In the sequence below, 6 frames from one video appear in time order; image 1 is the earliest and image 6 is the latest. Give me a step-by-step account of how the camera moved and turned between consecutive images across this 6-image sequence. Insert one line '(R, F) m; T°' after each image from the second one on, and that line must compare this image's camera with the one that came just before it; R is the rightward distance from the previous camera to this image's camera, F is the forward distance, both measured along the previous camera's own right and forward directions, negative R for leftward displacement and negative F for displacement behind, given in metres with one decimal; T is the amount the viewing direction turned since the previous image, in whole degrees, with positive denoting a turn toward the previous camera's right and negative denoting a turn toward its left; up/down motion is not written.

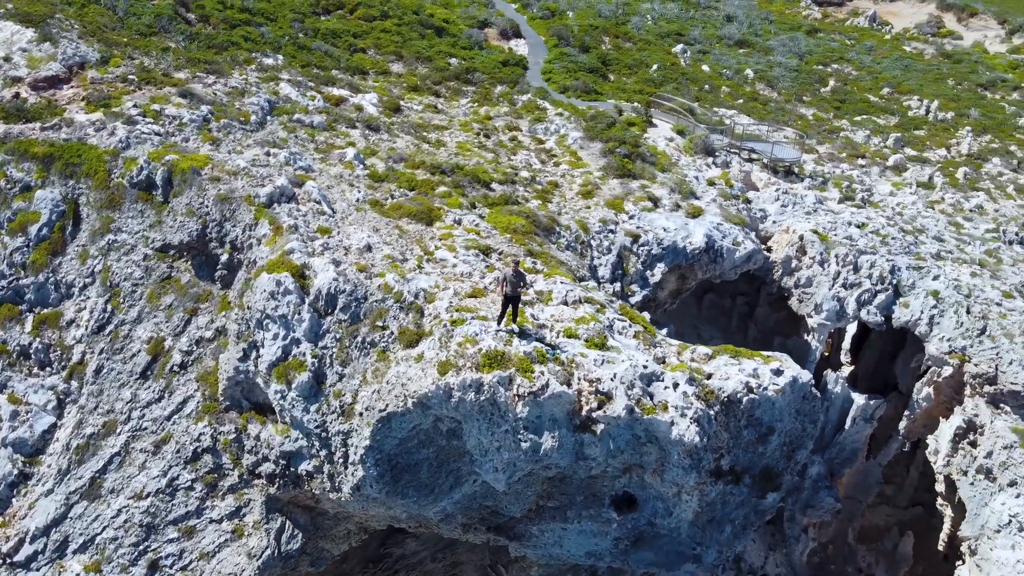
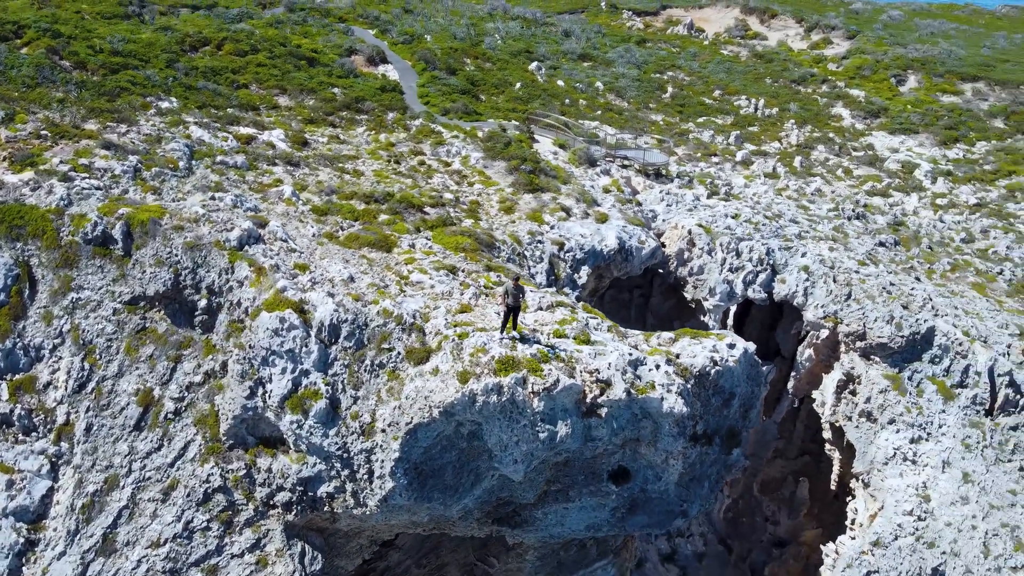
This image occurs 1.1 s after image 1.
(-2.2, -1.1) m; +11°
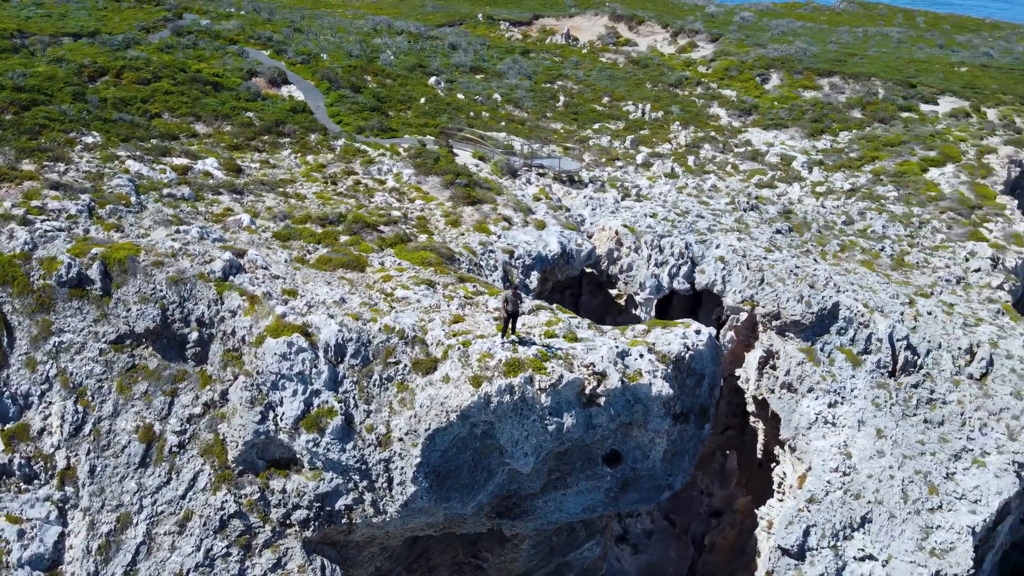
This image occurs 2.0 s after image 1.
(-1.8, -0.8) m; +8°
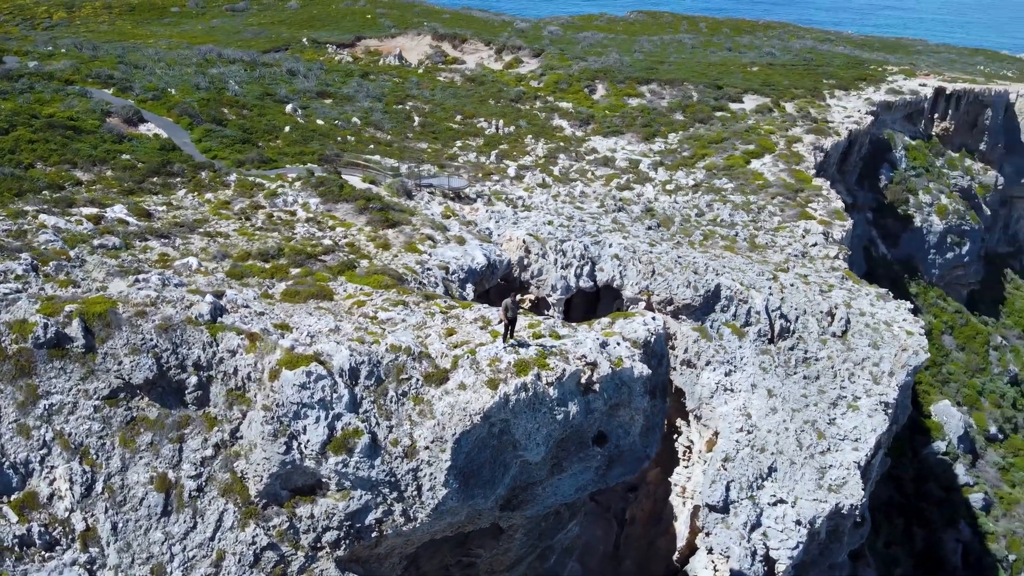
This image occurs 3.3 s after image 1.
(-2.9, -1.0) m; +13°
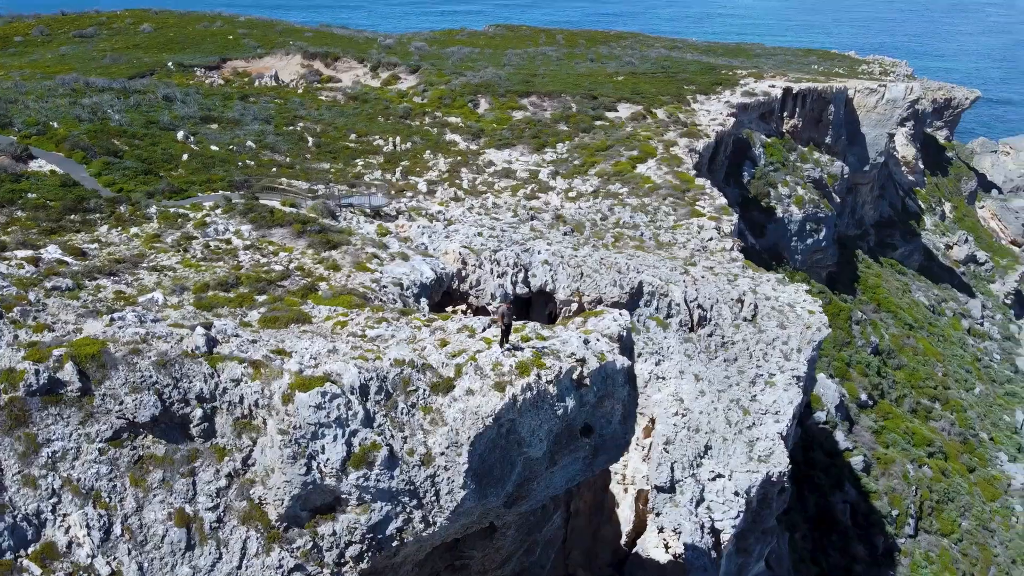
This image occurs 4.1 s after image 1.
(-2.2, -0.7) m; +9°
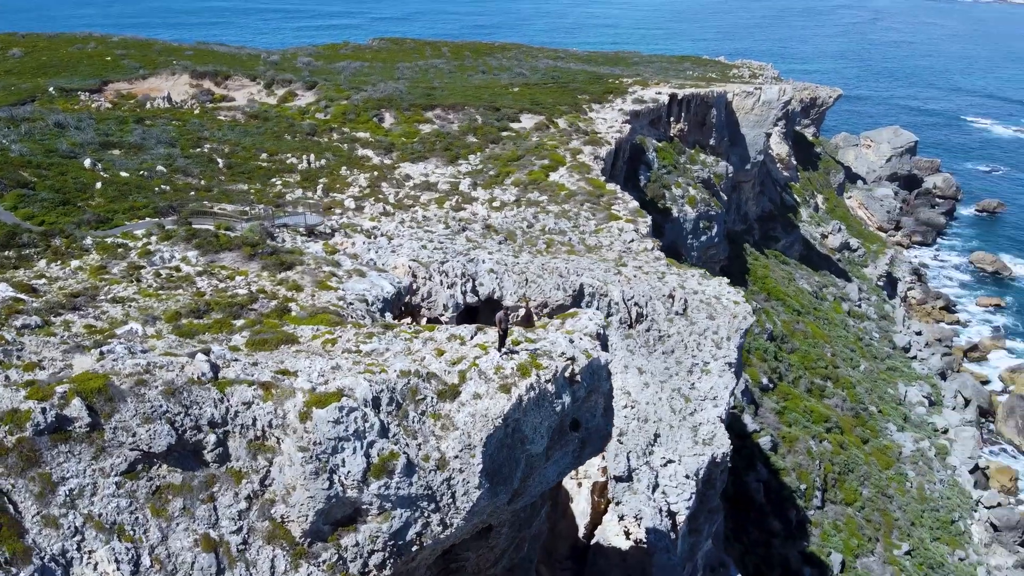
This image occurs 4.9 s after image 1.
(-2.0, -0.7) m; +8°
